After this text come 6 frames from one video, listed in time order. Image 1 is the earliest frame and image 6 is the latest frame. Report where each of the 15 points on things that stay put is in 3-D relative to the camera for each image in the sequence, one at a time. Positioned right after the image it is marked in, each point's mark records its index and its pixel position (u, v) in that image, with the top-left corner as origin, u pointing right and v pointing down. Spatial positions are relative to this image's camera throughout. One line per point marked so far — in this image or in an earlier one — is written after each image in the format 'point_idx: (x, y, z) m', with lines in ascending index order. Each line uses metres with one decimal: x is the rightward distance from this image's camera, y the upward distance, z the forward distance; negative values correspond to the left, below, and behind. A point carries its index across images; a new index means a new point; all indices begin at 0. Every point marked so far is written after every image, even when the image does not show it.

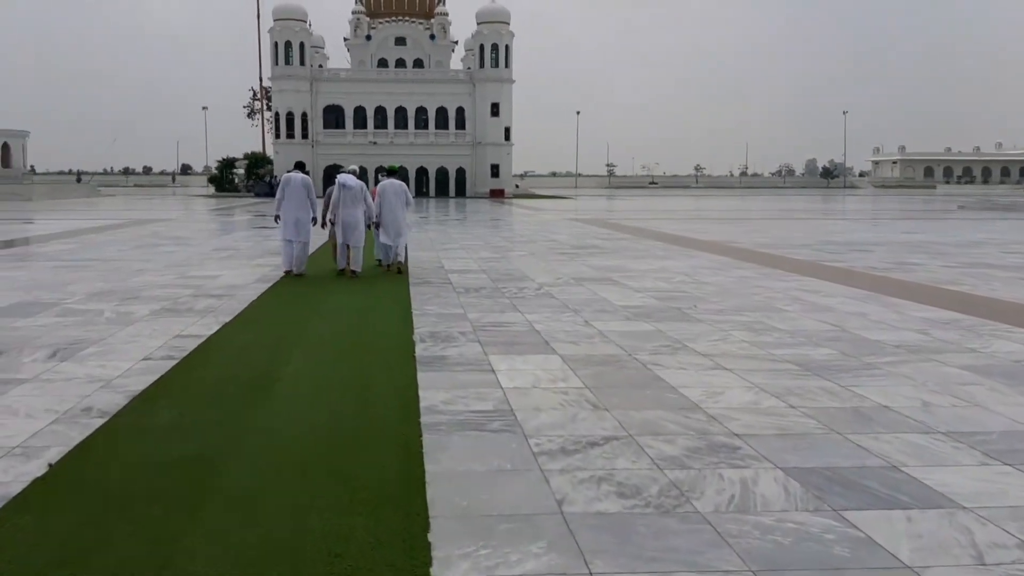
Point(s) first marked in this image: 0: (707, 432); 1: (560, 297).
0: (+0.8, -0.6, +4.0) m
1: (+0.4, 0.0, +8.4) m
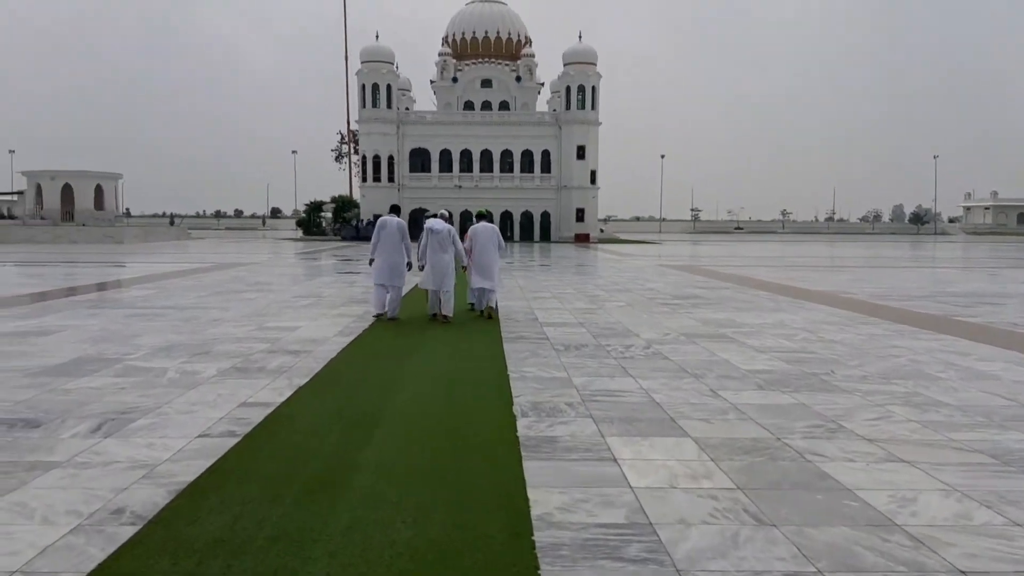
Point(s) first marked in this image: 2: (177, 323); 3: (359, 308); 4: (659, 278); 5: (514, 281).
0: (+1.2, -0.8, +3.0) m
1: (+1.2, -0.5, +7.4) m
2: (-3.0, -0.3, +9.1) m
3: (-1.6, -0.2, +11.0) m
4: (+2.3, +0.2, +15.9) m
5: (+0.1, +0.1, +13.8) m
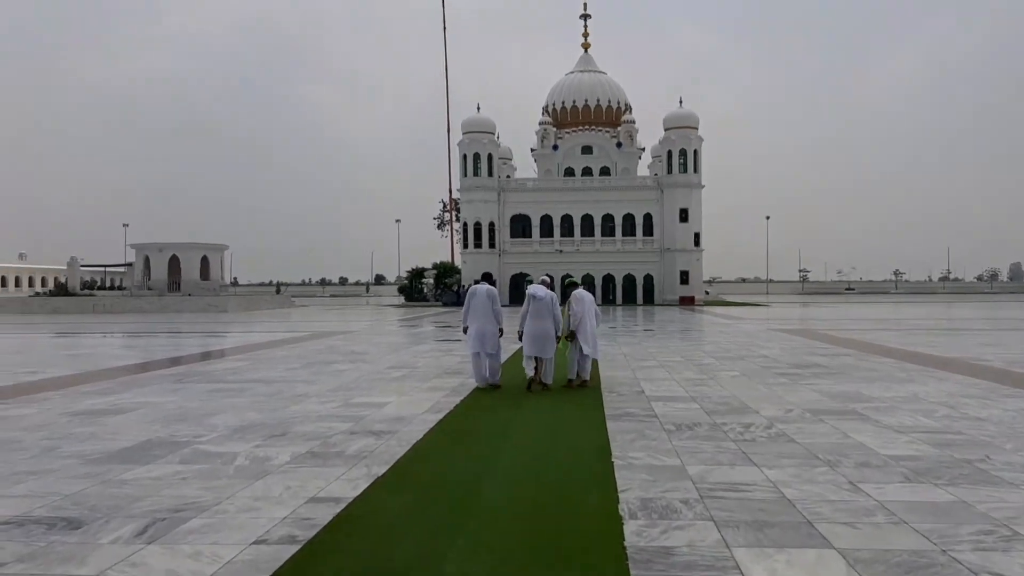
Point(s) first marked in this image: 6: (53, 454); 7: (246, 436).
0: (+1.4, -1.0, +2.1) m
1: (+1.8, -0.9, +6.5) m
2: (-2.1, -0.9, +8.7) m
3: (-0.6, -0.9, +10.4) m
4: (+3.8, -0.8, +14.9) m
5: (+1.4, -0.8, +13.0) m
6: (-2.8, -1.0, +6.3) m
7: (-1.7, -0.9, +6.6) m
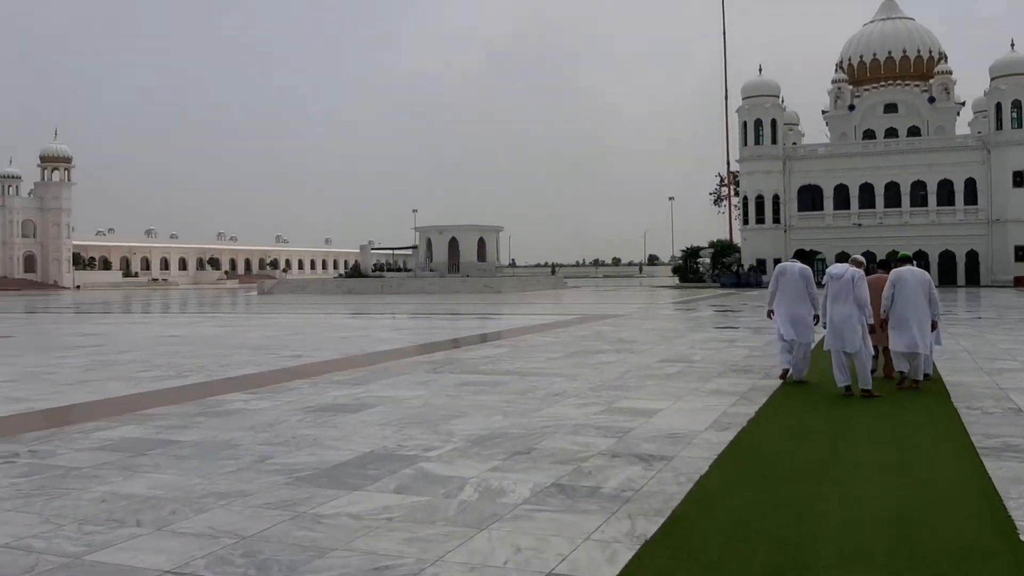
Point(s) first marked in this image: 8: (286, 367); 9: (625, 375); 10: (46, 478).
0: (+1.7, -1.0, +0.2) m
1: (+3.2, -0.8, +4.3) m
2: (0.0, -0.8, +7.4) m
3: (+1.9, -0.7, +8.7) m
4: (+7.3, -0.5, +11.9) m
5: (+4.5, -0.5, +10.7) m
6: (-1.3, -0.9, +5.3) m
7: (-0.1, -0.8, +5.3) m
8: (-2.4, -0.9, +11.2) m
9: (+0.9, -0.7, +8.8) m
10: (-2.3, -0.9, +5.1) m
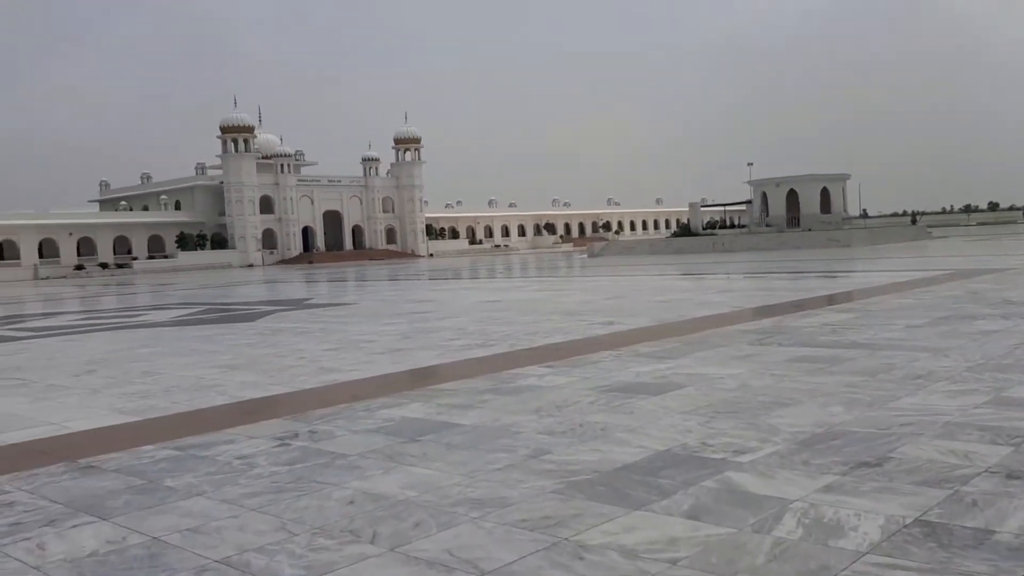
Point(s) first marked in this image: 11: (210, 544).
0: (+1.3, -1.0, -1.4) m
1: (+4.1, -0.6, +2.1) m
2: (+2.0, -0.5, +6.0) m
3: (+4.2, -0.4, +6.6) m
4: (+10.3, 0.0, +8.0) m
5: (+7.2, -0.1, +7.7) m
6: (+0.1, -0.7, +4.4) m
7: (+1.2, -0.7, +4.0) m
8: (+0.8, -0.5, +10.4) m
9: (+3.3, -0.4, +7.0) m
10: (-0.9, -0.8, +4.5) m
11: (-0.9, -0.8, +3.1) m
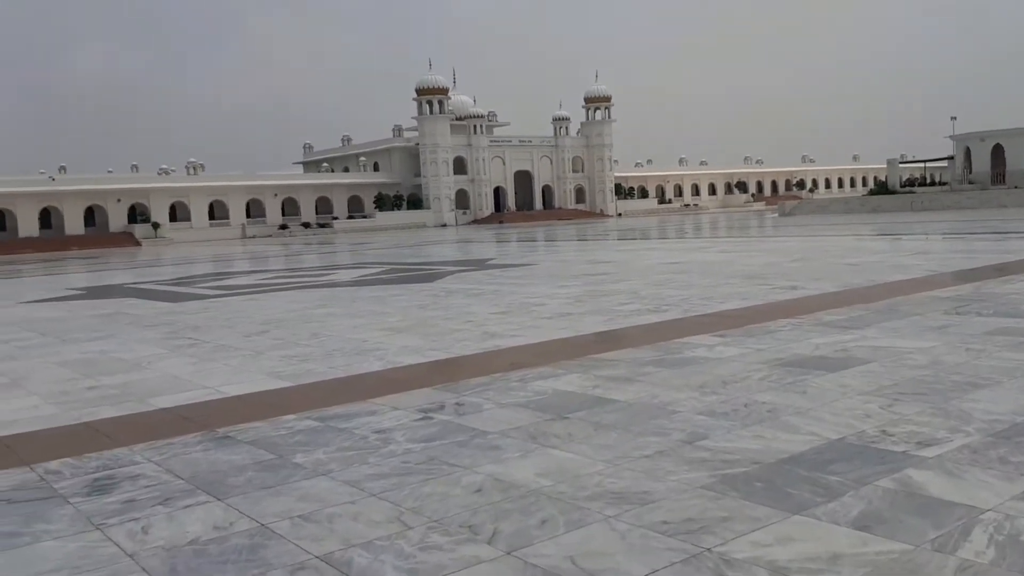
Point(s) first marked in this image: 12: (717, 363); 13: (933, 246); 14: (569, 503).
0: (+0.9, -1.1, -1.9) m
1: (+4.2, -0.6, +1.0) m
2: (+2.8, -0.3, +5.2) m
3: (+5.1, -0.2, +5.4) m
4: (+11.3, +0.2, +5.7) m
5: (+8.3, +0.1, +6.0) m
6: (+0.7, -0.6, +4.0) m
7: (+1.7, -0.6, +3.4) m
8: (+2.5, -0.1, +9.7) m
9: (+4.3, -0.2, +6.0) m
10: (-0.3, -0.6, +4.2) m
11: (-0.5, -0.7, +2.8) m
12: (+1.2, -0.4, +6.1) m
13: (+7.2, +0.7, +17.8) m
14: (+0.2, -0.7, +3.4) m
